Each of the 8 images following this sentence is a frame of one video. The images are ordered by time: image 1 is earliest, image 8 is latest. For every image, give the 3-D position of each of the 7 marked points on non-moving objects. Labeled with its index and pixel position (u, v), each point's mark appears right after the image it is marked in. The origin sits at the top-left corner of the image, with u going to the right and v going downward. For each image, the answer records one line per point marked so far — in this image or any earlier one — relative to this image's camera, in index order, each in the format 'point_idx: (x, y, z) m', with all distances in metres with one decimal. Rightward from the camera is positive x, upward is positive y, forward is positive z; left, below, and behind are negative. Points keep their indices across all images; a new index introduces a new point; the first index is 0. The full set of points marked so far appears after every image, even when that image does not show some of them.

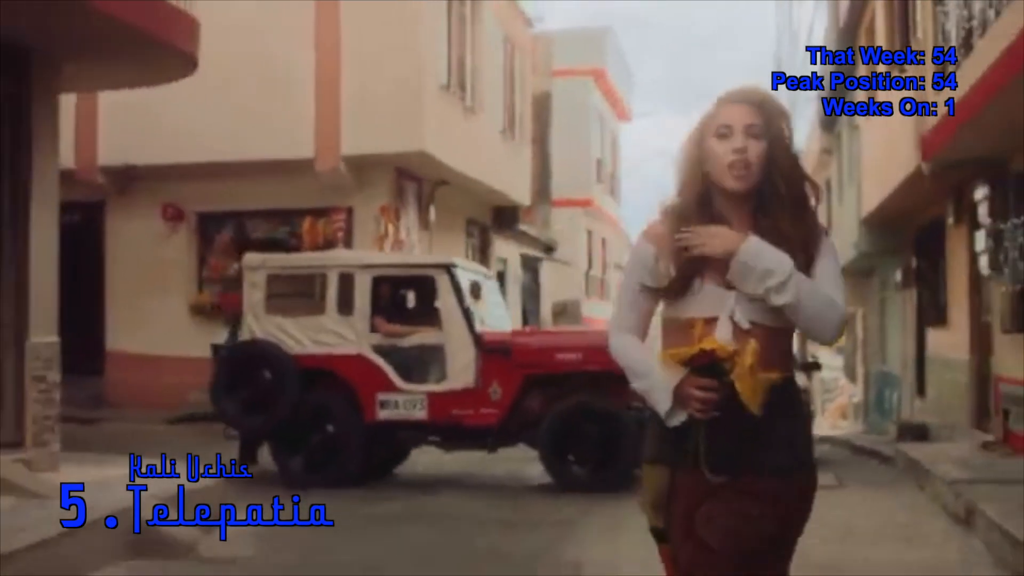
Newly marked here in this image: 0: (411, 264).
0: (-0.9, +0.2, +10.6) m
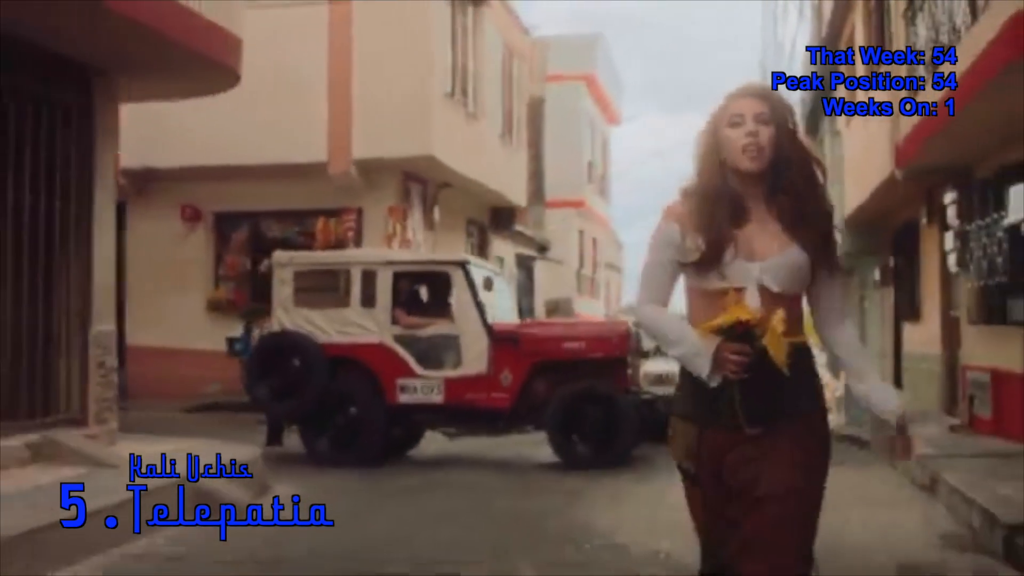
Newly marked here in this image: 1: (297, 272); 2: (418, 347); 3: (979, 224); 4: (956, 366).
0: (-0.8, +0.3, +11.6) m
1: (-2.1, +0.2, +11.9) m
2: (-0.9, -0.6, +11.6) m
3: (+4.7, +0.6, +12.0) m
4: (+5.0, -0.9, +13.6) m
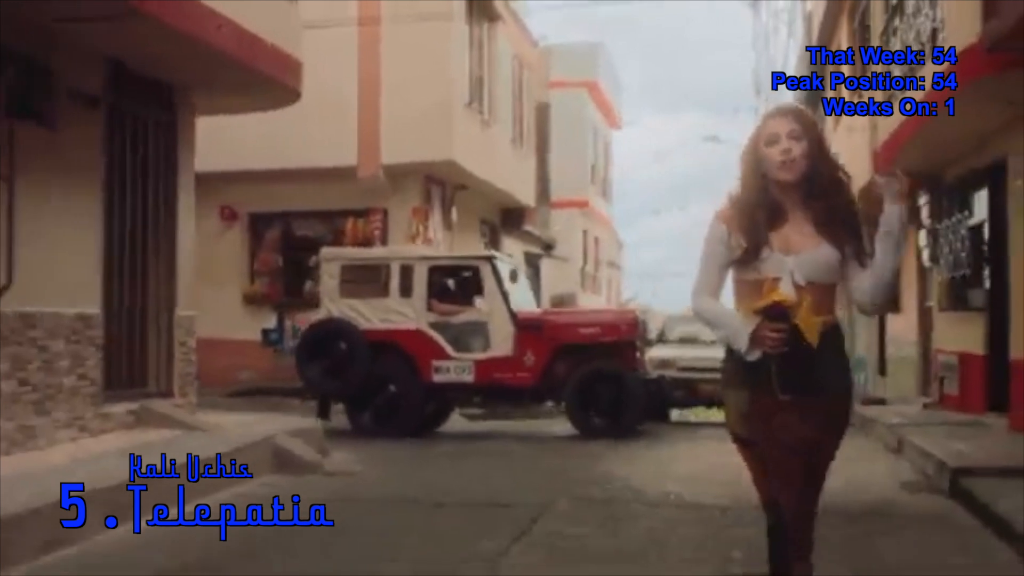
0: (-0.6, +0.4, +13.1) m
1: (-1.9, +0.2, +13.4) m
2: (-0.7, -0.5, +13.0) m
3: (+4.9, +0.7, +13.5) m
4: (+5.3, -0.8, +15.1) m
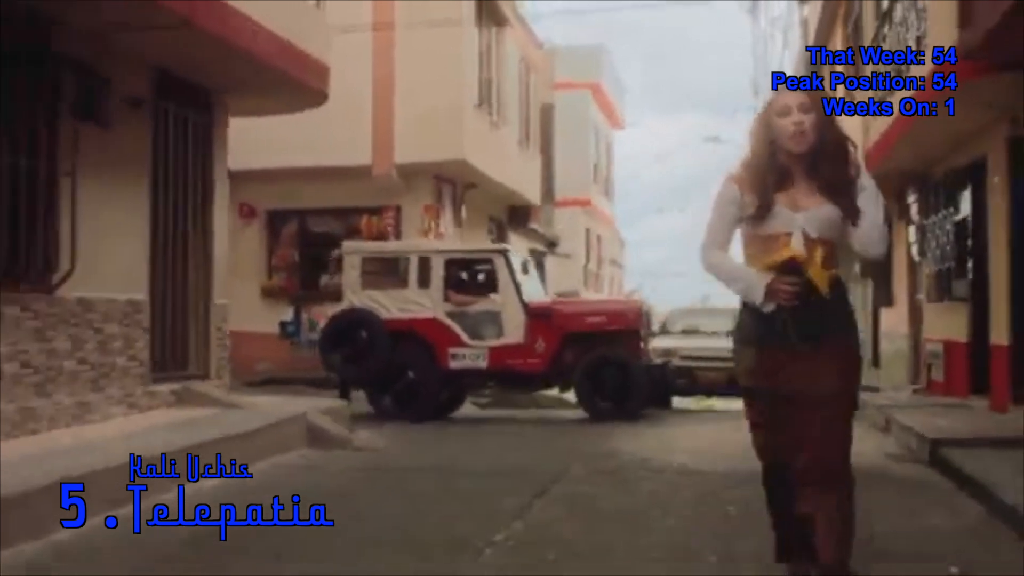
0: (-0.4, +0.5, +13.8) m
1: (-1.8, +0.3, +14.2) m
2: (-0.5, -0.4, +13.8) m
3: (+5.1, +0.8, +14.3) m
4: (+5.4, -0.7, +15.9) m
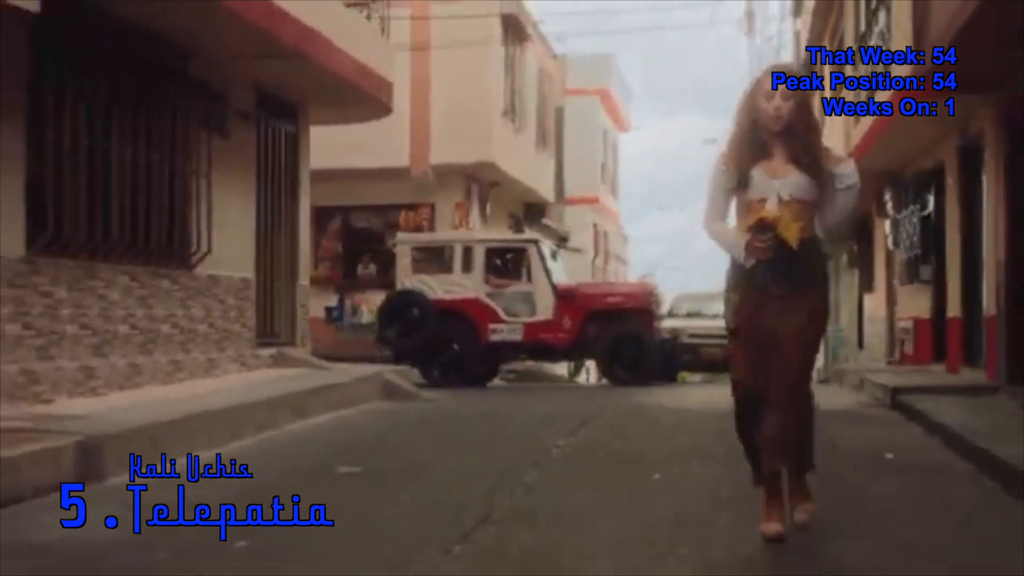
0: (0.0, +0.7, +16.1) m
1: (-1.4, +0.5, +16.4) m
2: (-0.1, -0.2, +16.1) m
3: (+5.5, +1.0, +16.6) m
4: (+5.8, -0.5, +18.2) m
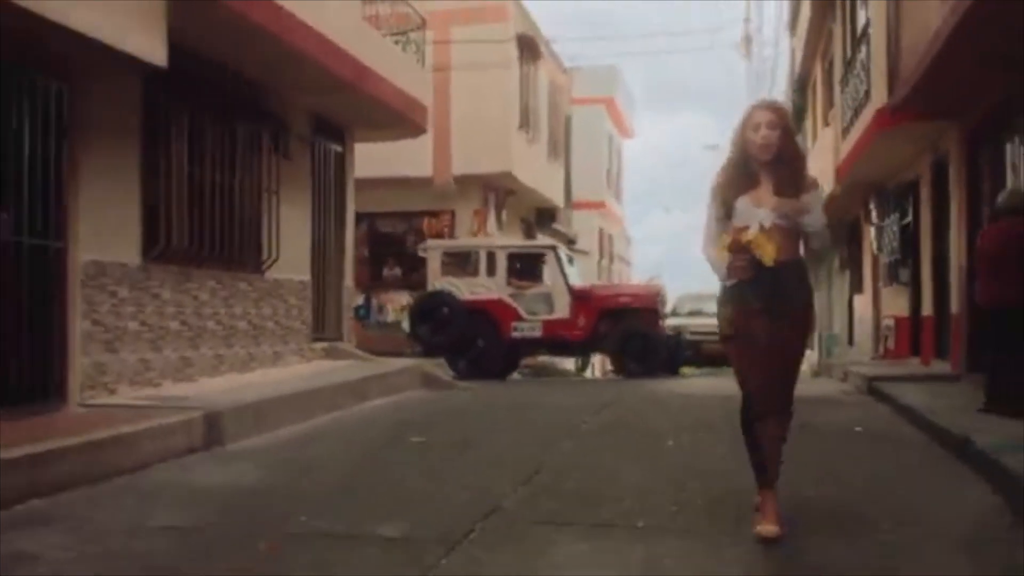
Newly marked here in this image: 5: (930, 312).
0: (+0.3, +0.6, +17.8) m
1: (-1.1, +0.5, +18.1) m
2: (+0.2, -0.2, +17.8) m
3: (+5.8, +1.0, +18.3) m
4: (+6.1, -0.5, +19.9) m
5: (+5.2, -0.3, +14.9) m
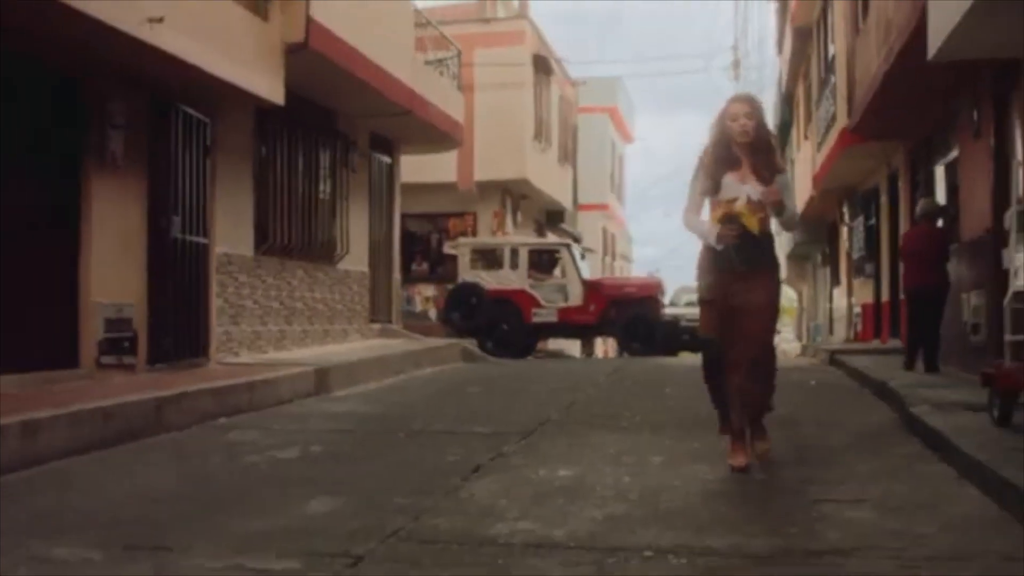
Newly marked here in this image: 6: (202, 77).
0: (+0.6, +0.8, +20.7) m
1: (-0.7, +0.7, +21.0) m
2: (+0.5, -0.1, +20.7) m
3: (+6.1, +1.2, +21.2) m
4: (+6.4, -0.4, +22.7) m
5: (+5.6, -0.2, +17.8) m
6: (-2.8, +1.9, +10.8) m
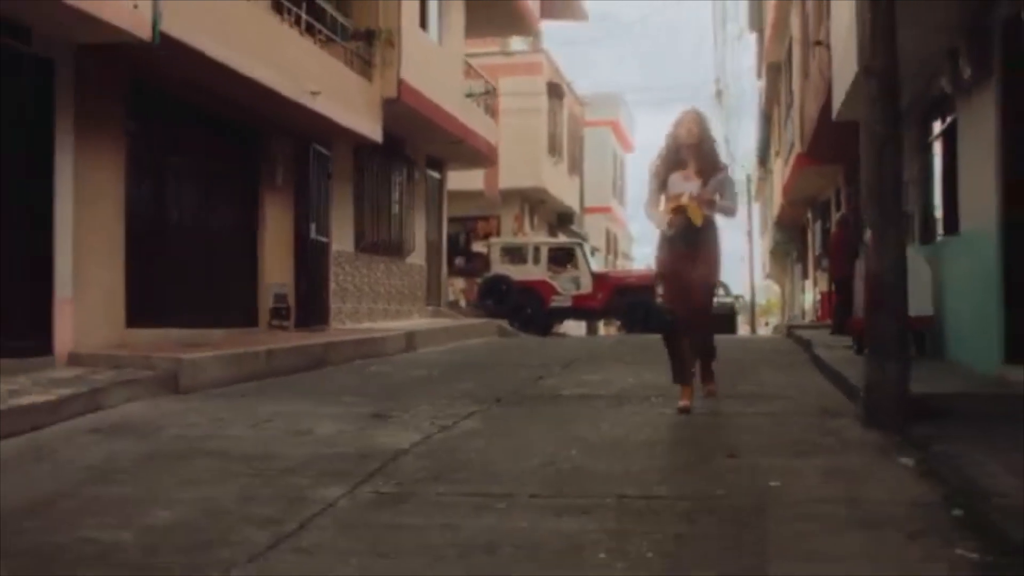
0: (+1.1, +1.0, +25.3) m
1: (-0.2, +0.9, +25.6) m
2: (+1.0, +0.1, +25.2) m
3: (+6.6, +1.3, +25.7) m
4: (+6.9, -0.2, +27.3) m
5: (+6.0, 0.0, +22.4) m
6: (-2.3, +2.1, +15.4) m
